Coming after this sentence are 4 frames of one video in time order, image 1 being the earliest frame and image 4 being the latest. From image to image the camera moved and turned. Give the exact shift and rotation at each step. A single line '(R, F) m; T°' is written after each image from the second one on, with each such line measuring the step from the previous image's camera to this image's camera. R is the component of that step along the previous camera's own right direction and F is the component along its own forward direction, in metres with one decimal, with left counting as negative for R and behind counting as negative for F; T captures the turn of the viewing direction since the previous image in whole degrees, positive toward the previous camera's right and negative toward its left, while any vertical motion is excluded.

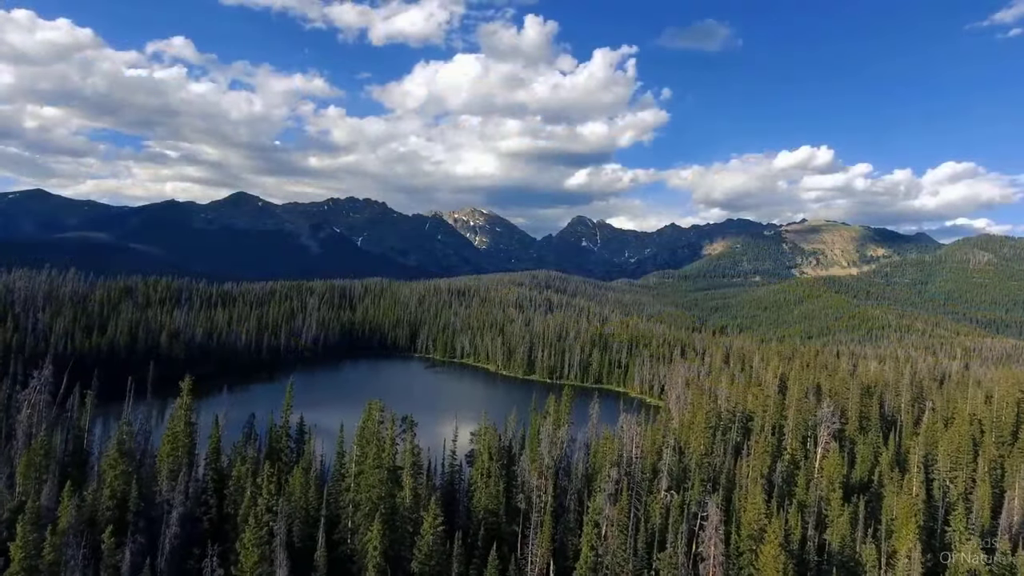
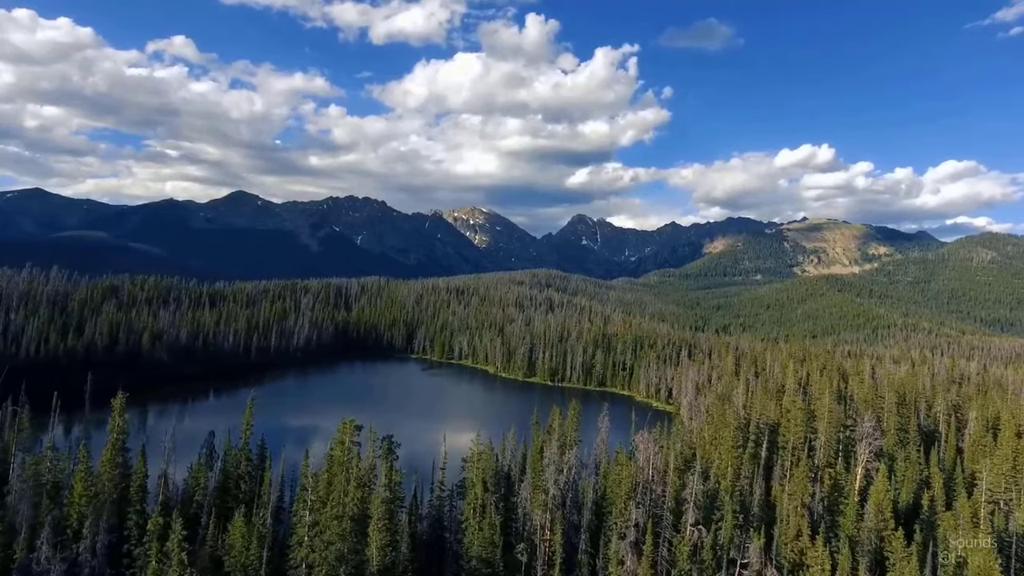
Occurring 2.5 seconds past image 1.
(+0.3, +8.2) m; 0°
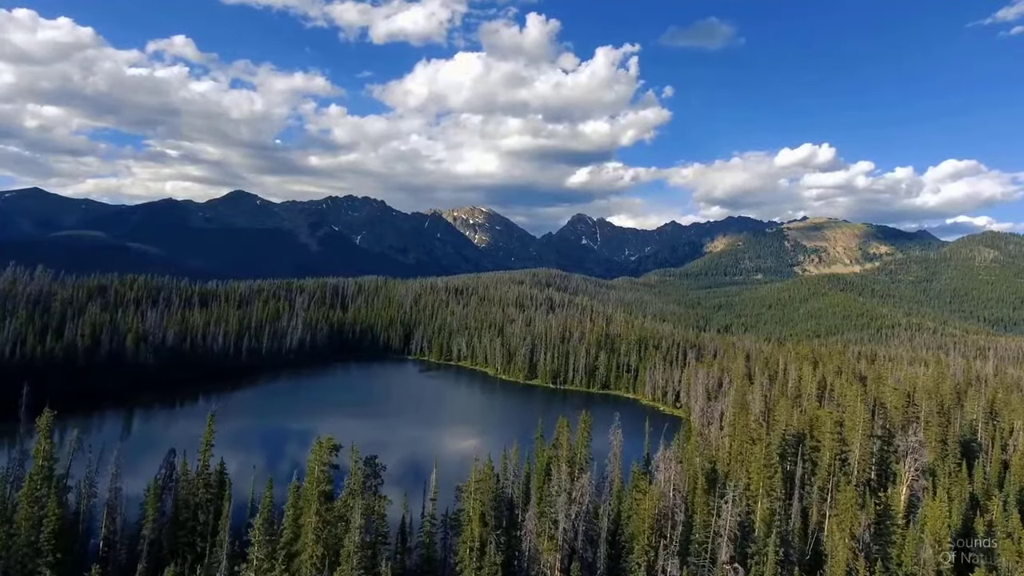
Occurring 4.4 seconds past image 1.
(+0.1, +6.7) m; 0°
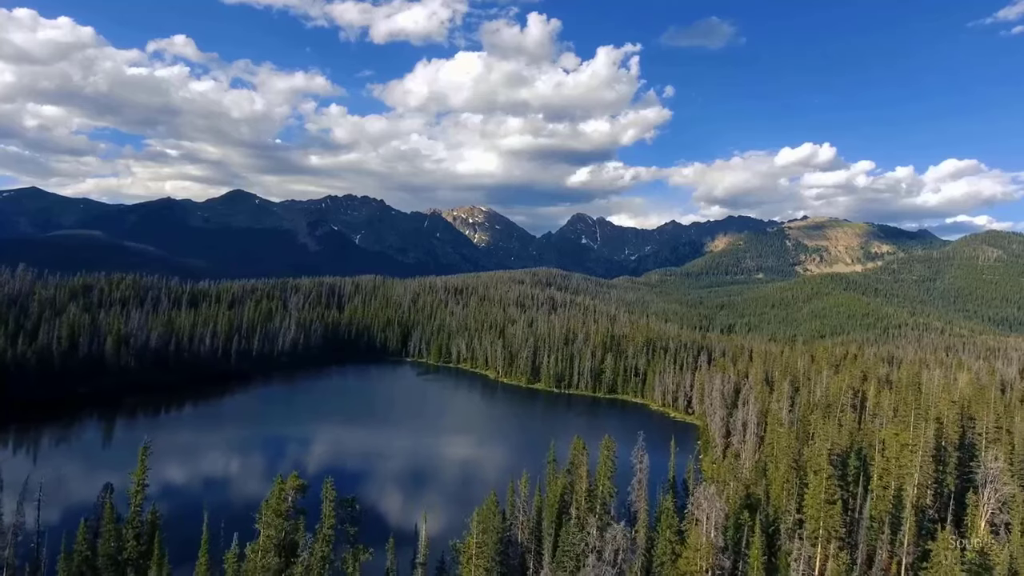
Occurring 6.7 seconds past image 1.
(-0.3, +8.6) m; 0°
